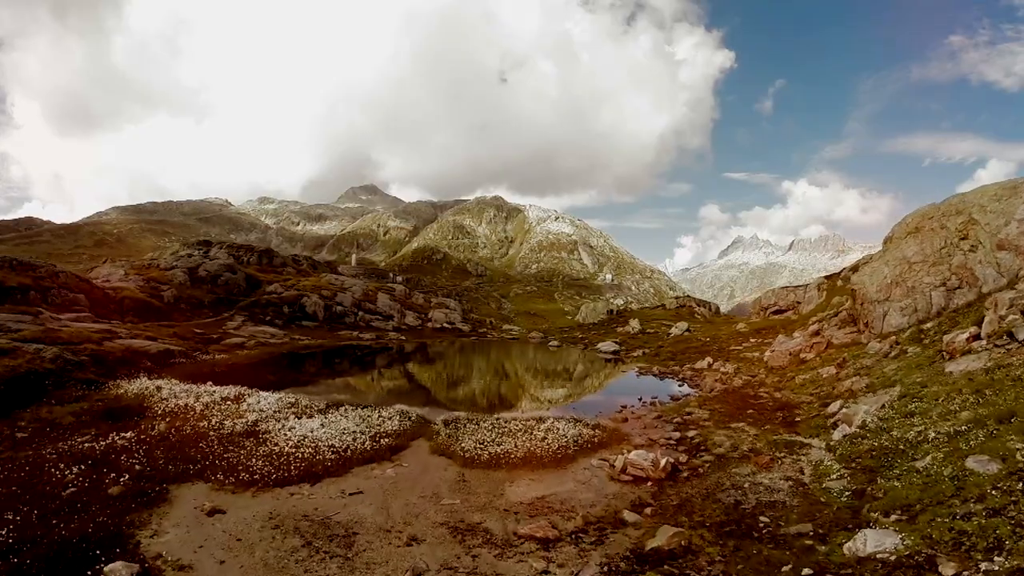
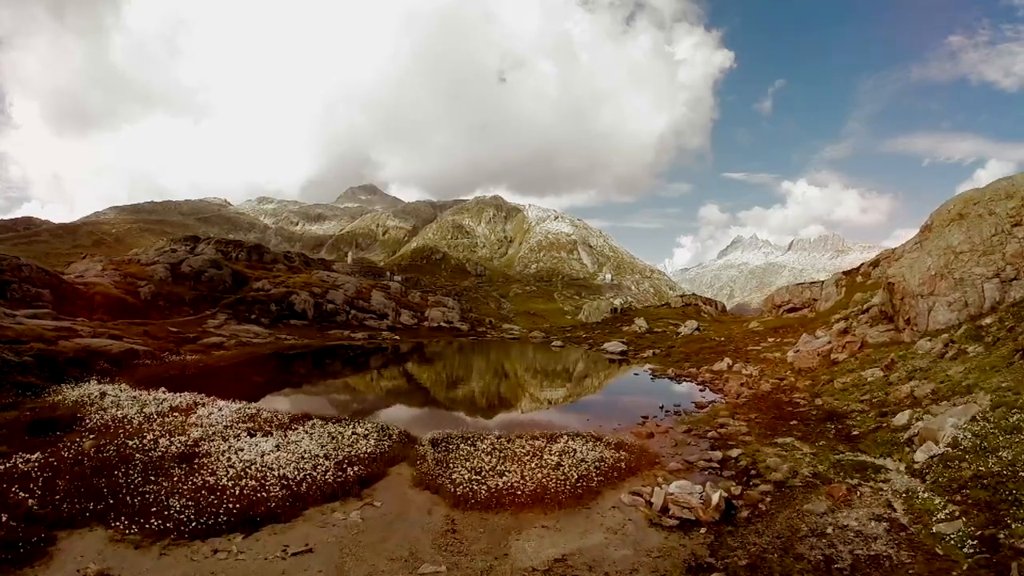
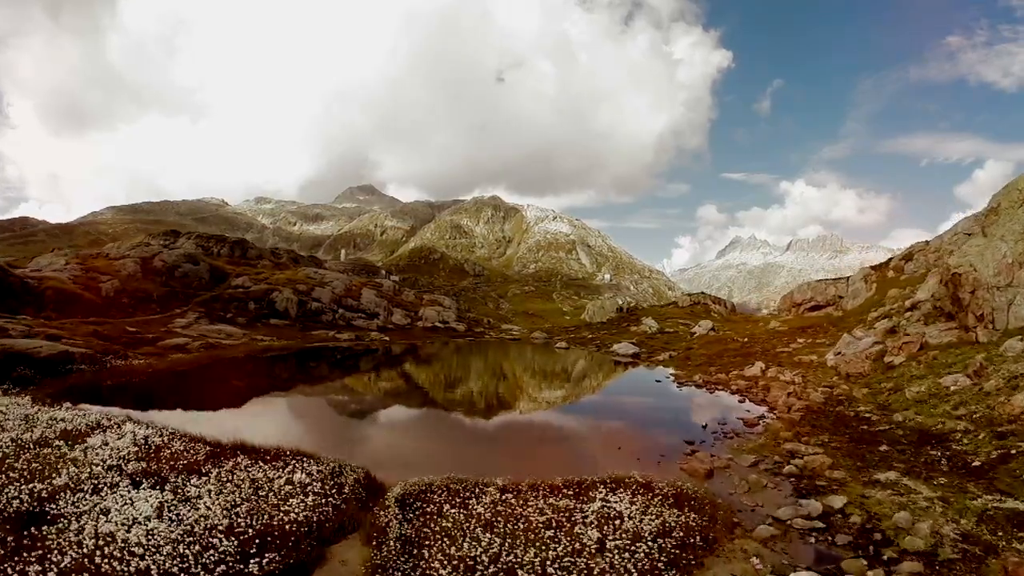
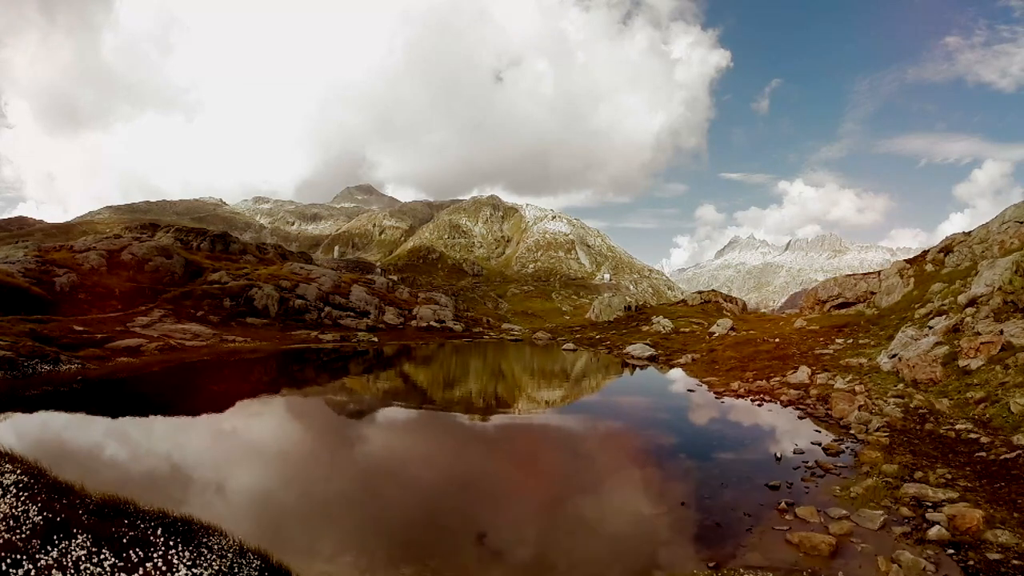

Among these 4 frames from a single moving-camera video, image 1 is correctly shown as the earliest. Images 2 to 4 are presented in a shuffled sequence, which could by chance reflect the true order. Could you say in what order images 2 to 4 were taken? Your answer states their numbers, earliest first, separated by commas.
2, 3, 4
